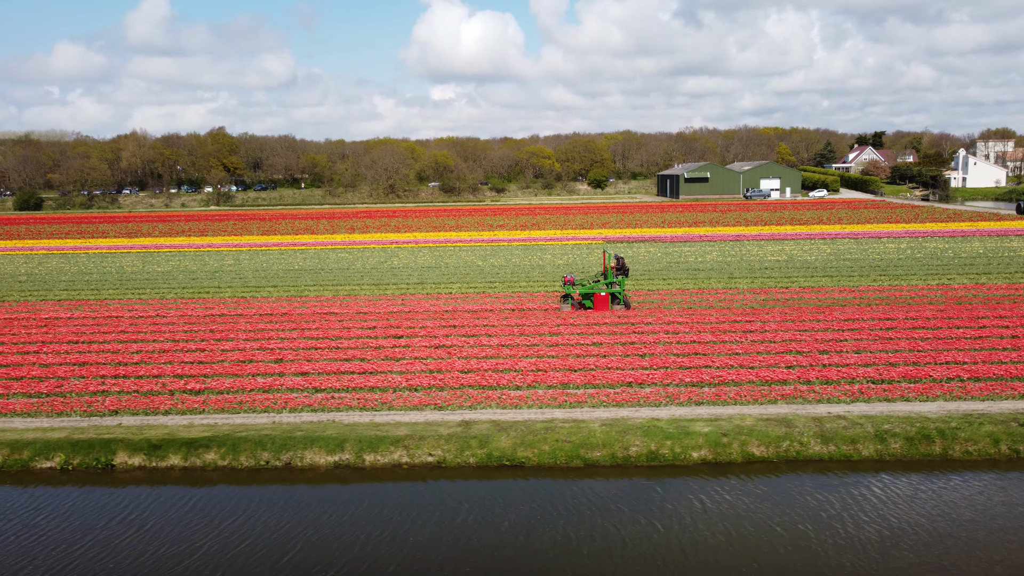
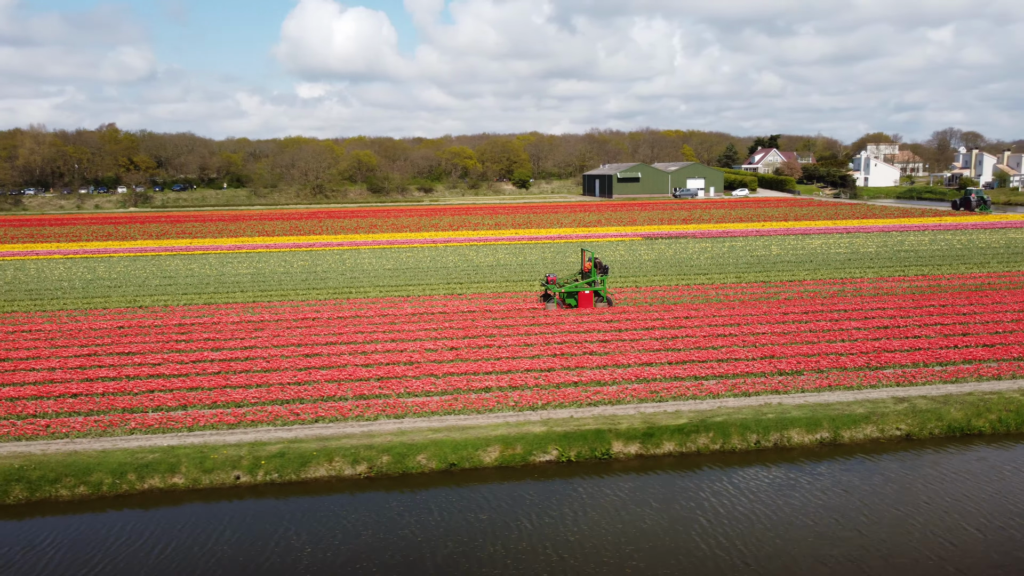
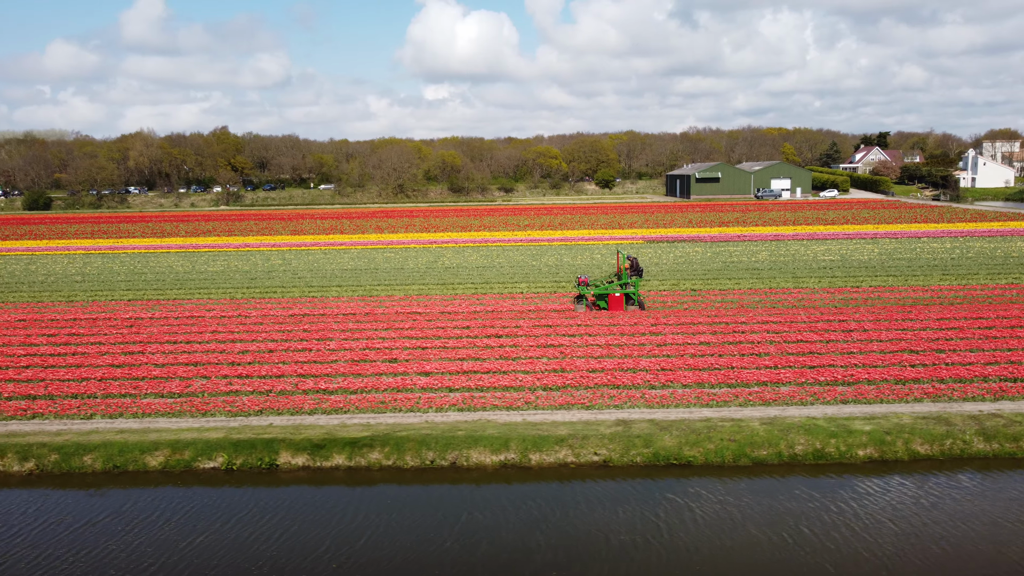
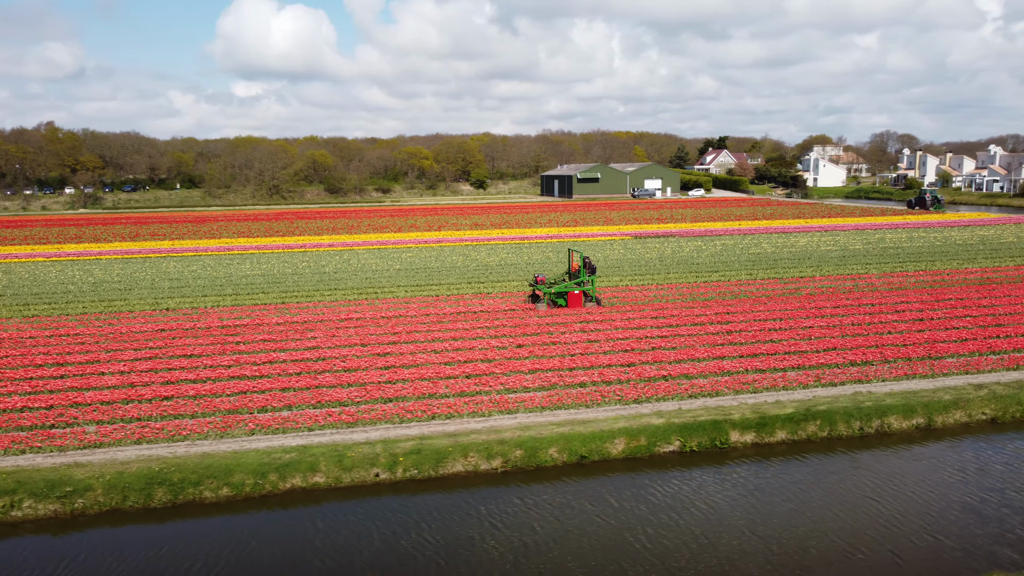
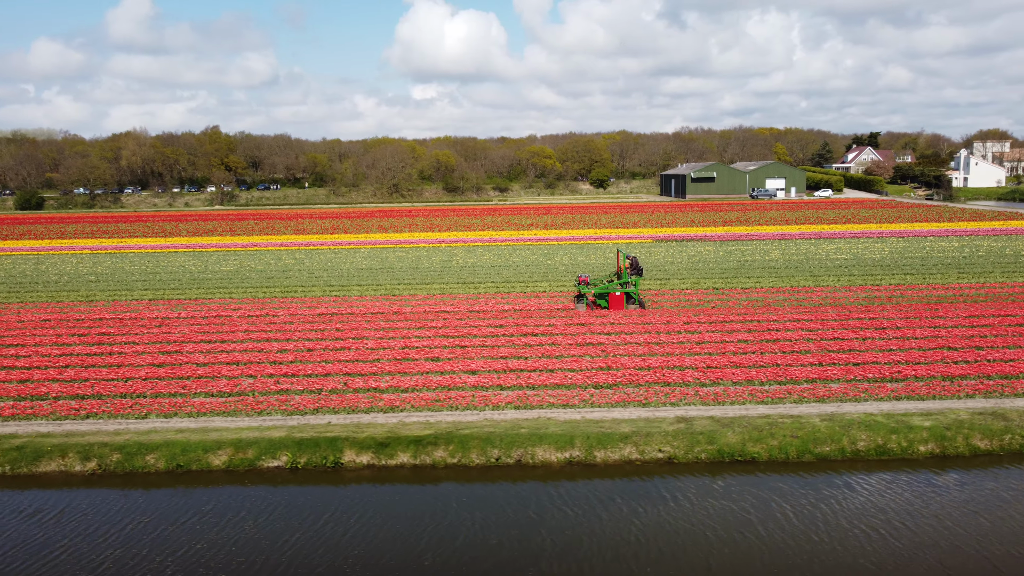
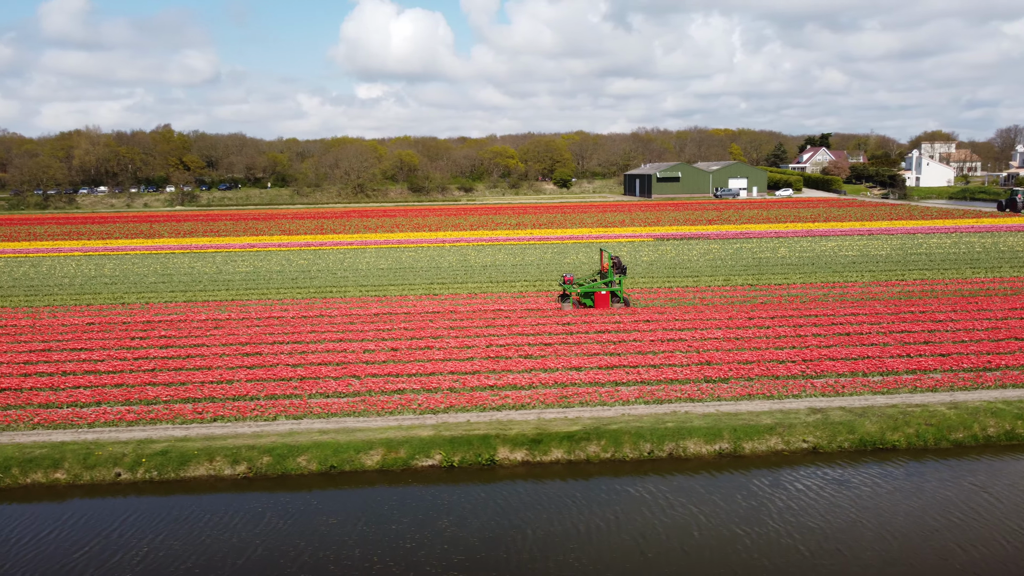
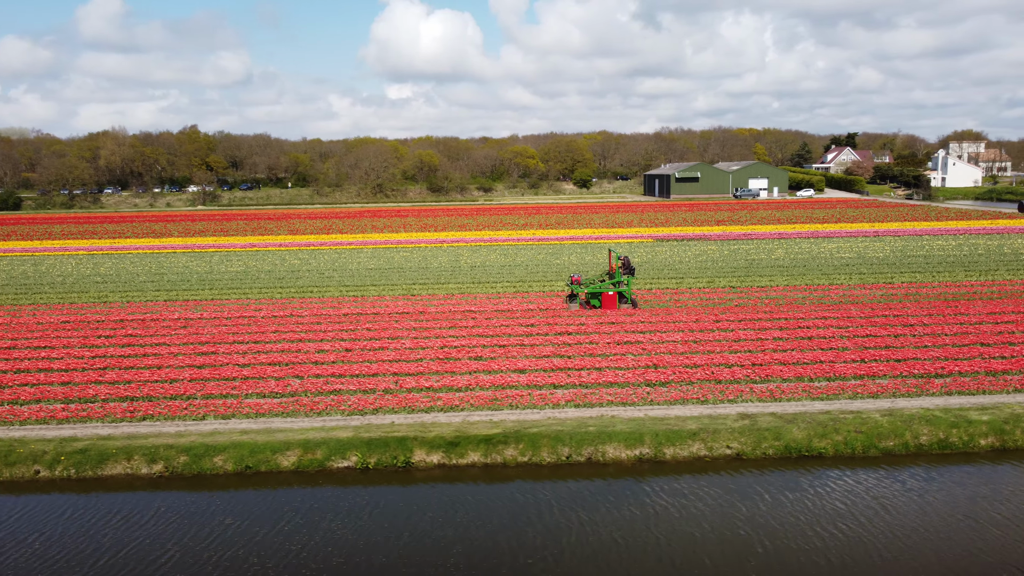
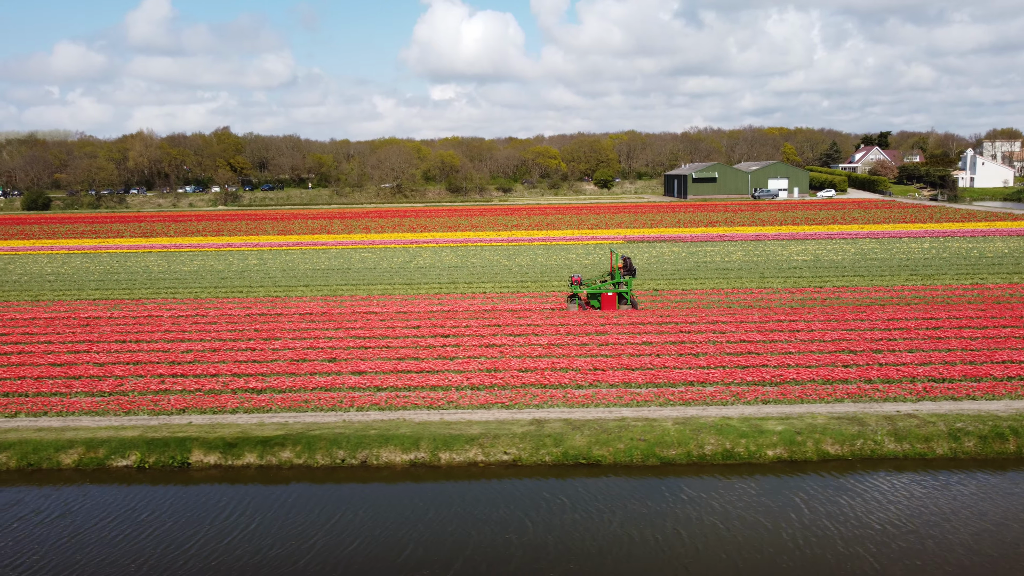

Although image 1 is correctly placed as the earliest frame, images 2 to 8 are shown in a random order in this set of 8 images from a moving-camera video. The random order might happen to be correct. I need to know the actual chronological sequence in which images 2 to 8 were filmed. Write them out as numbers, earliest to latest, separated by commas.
8, 3, 5, 7, 6, 2, 4
